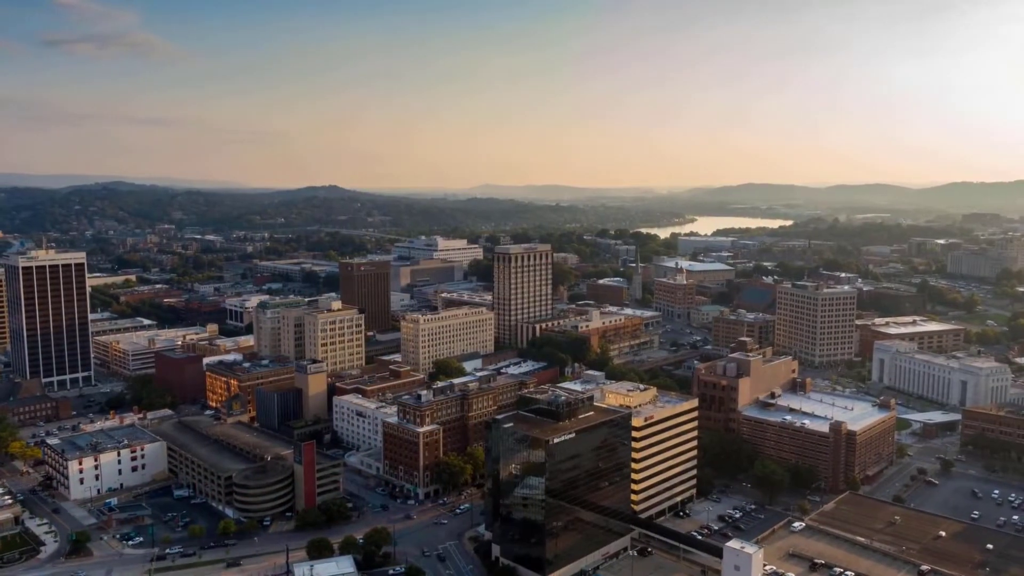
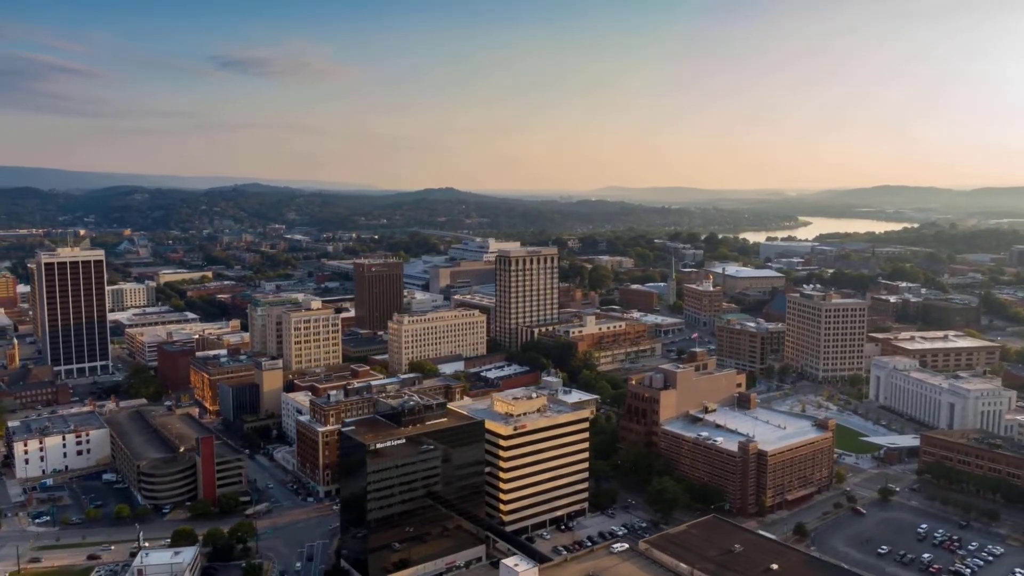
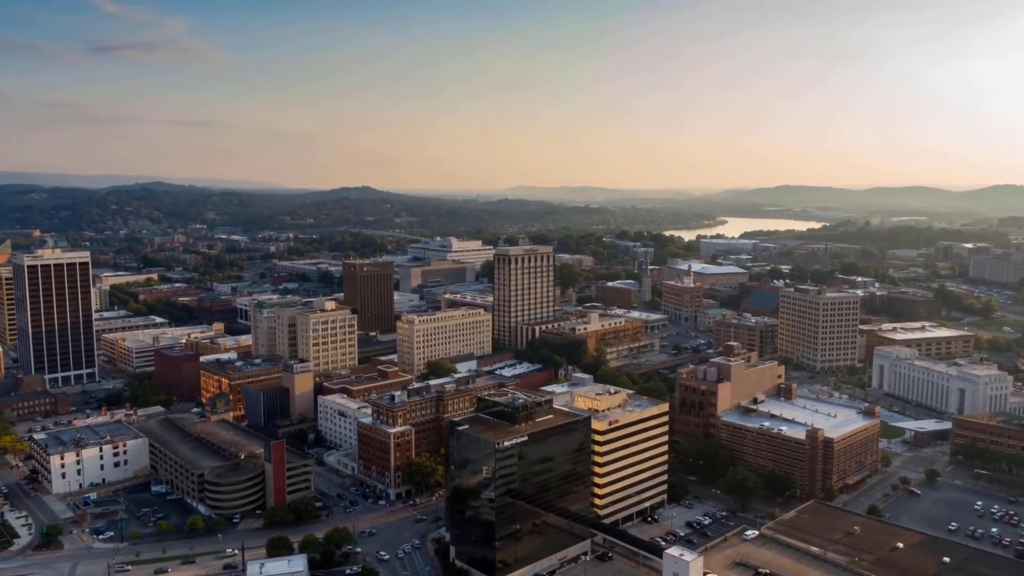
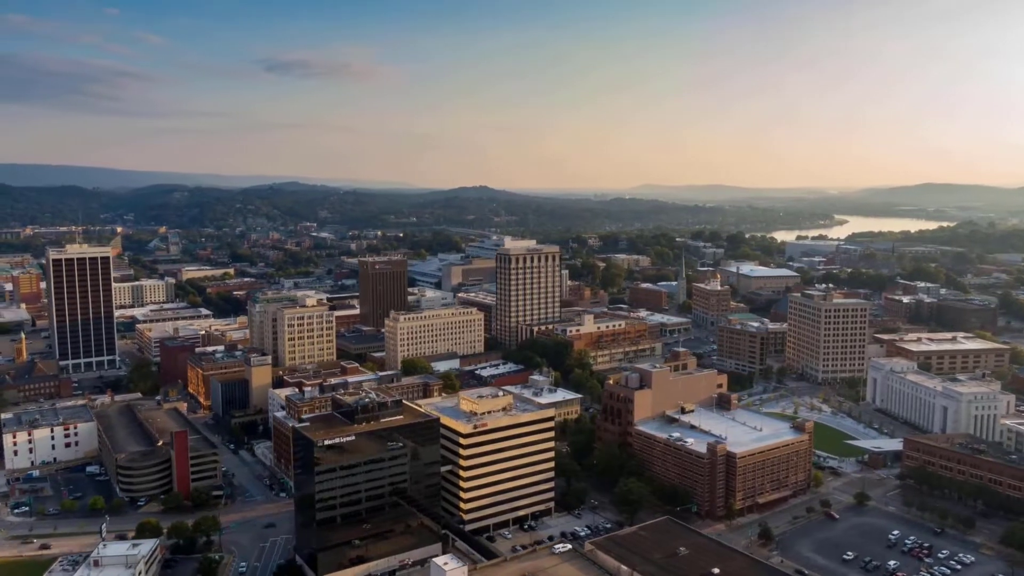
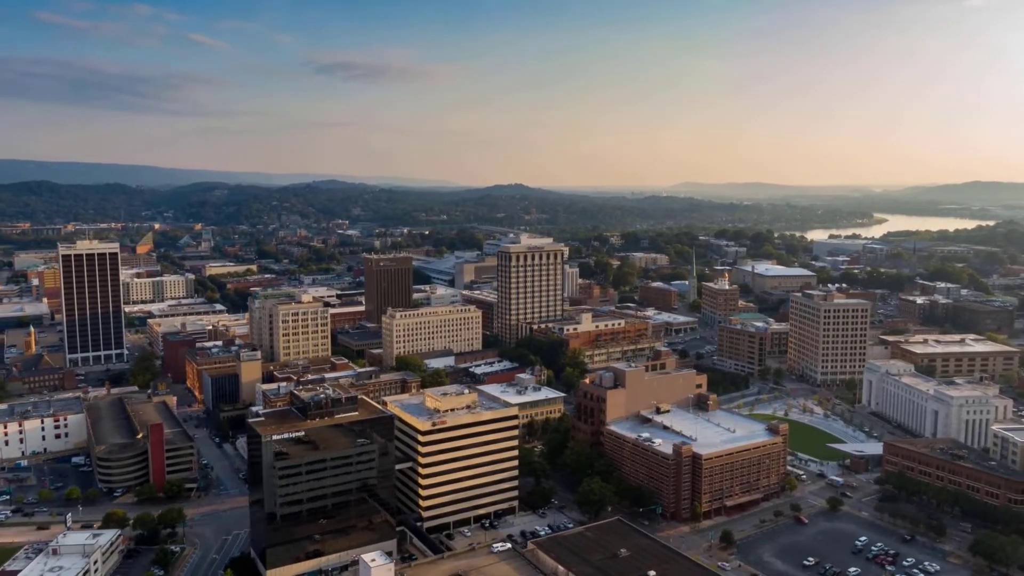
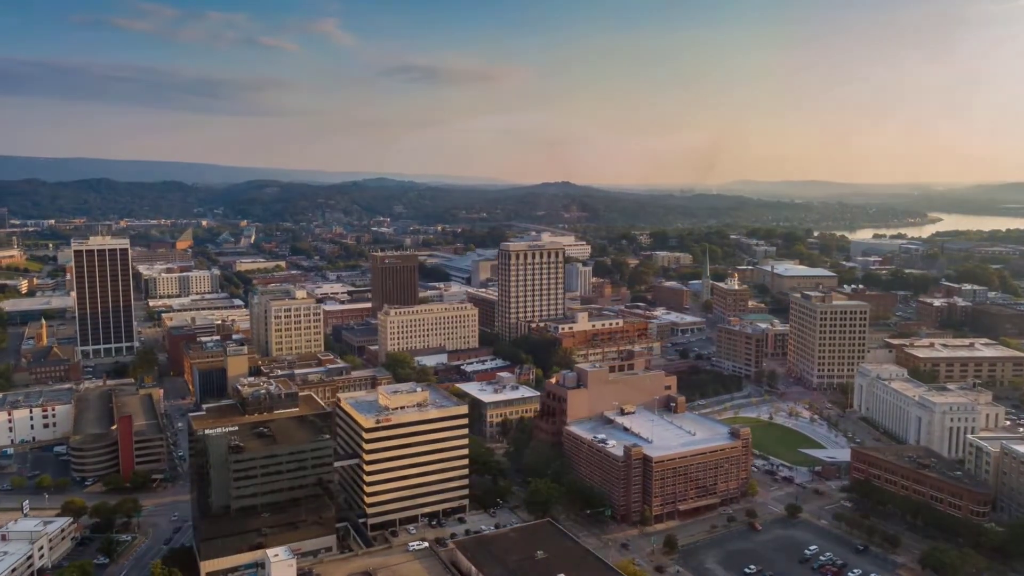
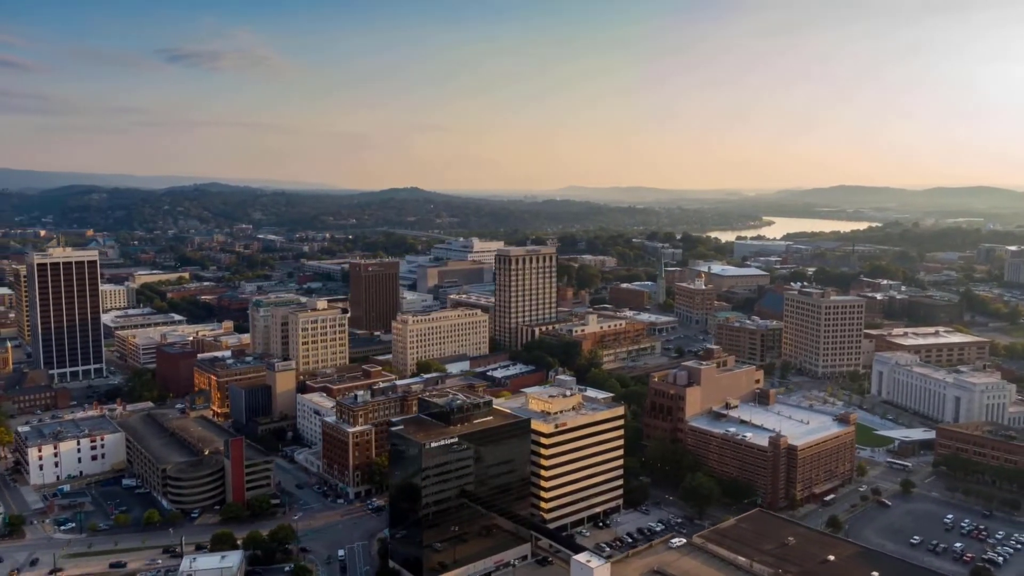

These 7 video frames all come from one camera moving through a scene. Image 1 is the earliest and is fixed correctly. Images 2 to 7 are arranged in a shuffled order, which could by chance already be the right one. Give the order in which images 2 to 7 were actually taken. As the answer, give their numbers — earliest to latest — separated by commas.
3, 7, 2, 4, 5, 6
